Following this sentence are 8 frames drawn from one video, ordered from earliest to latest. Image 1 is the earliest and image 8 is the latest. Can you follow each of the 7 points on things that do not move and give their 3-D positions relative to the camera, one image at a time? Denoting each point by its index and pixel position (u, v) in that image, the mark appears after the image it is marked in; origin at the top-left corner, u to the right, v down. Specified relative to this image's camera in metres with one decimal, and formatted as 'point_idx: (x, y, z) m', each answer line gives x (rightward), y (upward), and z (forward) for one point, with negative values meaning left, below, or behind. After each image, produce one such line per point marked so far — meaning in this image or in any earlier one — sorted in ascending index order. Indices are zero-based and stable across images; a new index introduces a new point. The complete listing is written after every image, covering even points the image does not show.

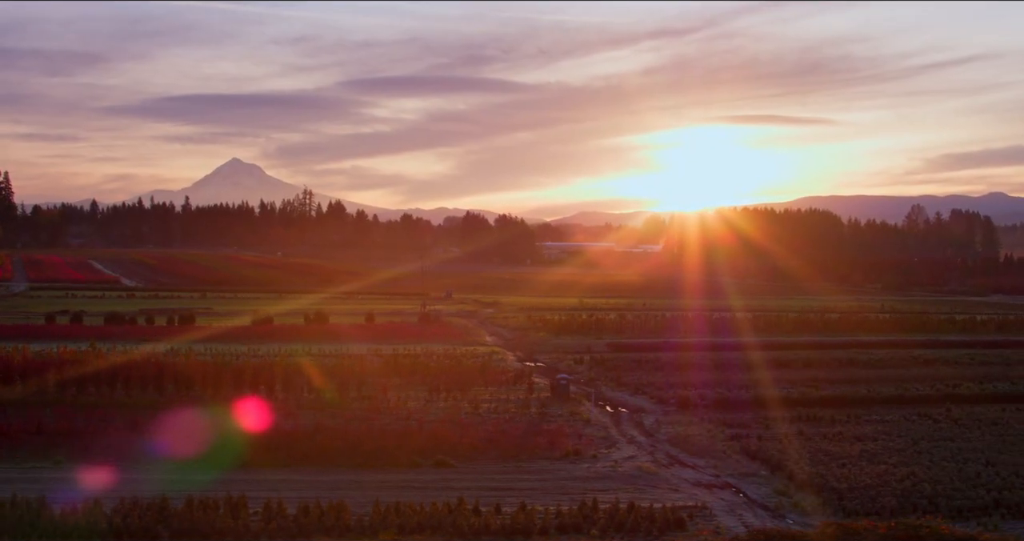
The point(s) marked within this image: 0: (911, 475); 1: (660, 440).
0: (+6.6, -3.4, +15.3) m
1: (+3.0, -3.5, +18.9) m
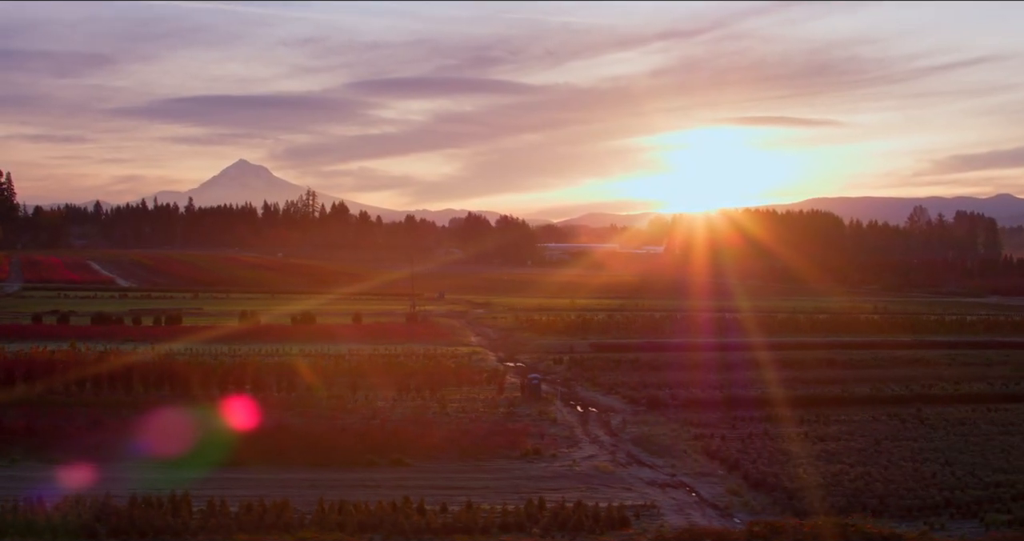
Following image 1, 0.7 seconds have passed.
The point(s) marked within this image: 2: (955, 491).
0: (+5.9, -3.4, +15.3) m
1: (+2.2, -3.5, +18.9) m
2: (+7.0, -3.5, +14.5) m
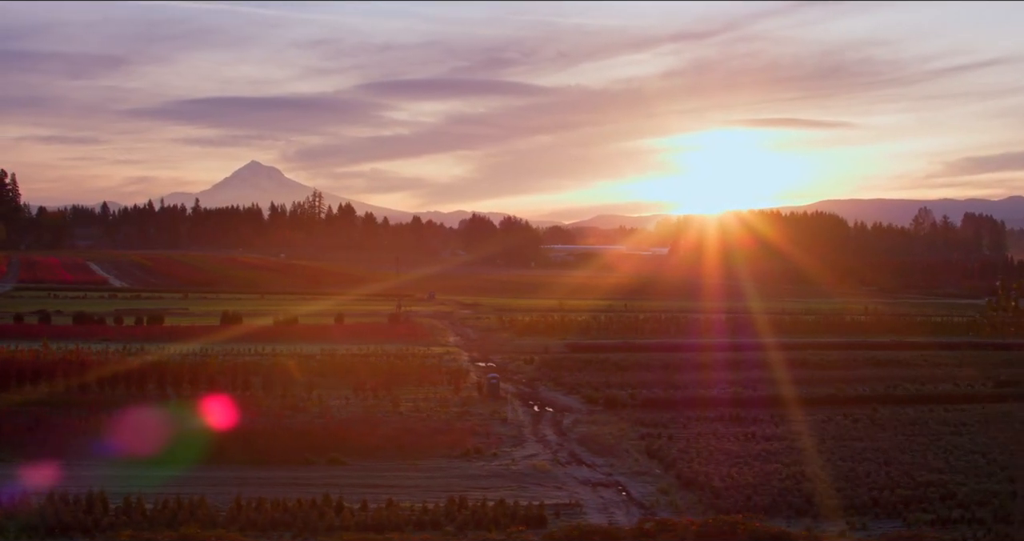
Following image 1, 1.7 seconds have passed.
0: (+4.8, -3.4, +15.3) m
1: (+1.1, -3.5, +18.8) m
2: (+5.9, -3.5, +14.4) m
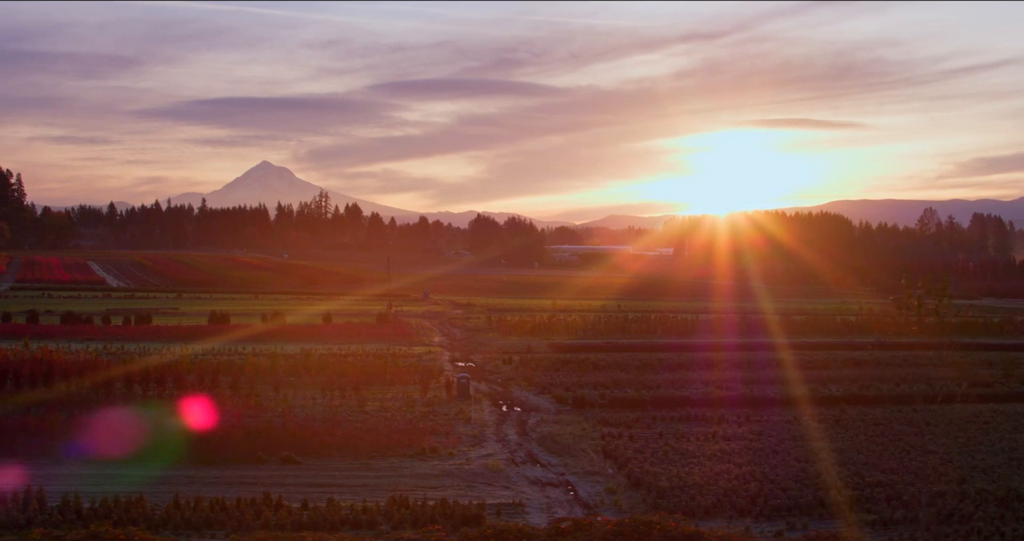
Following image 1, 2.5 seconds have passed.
0: (+3.9, -3.4, +15.2) m
1: (+0.3, -3.5, +18.8) m
2: (+5.0, -3.5, +14.4) m
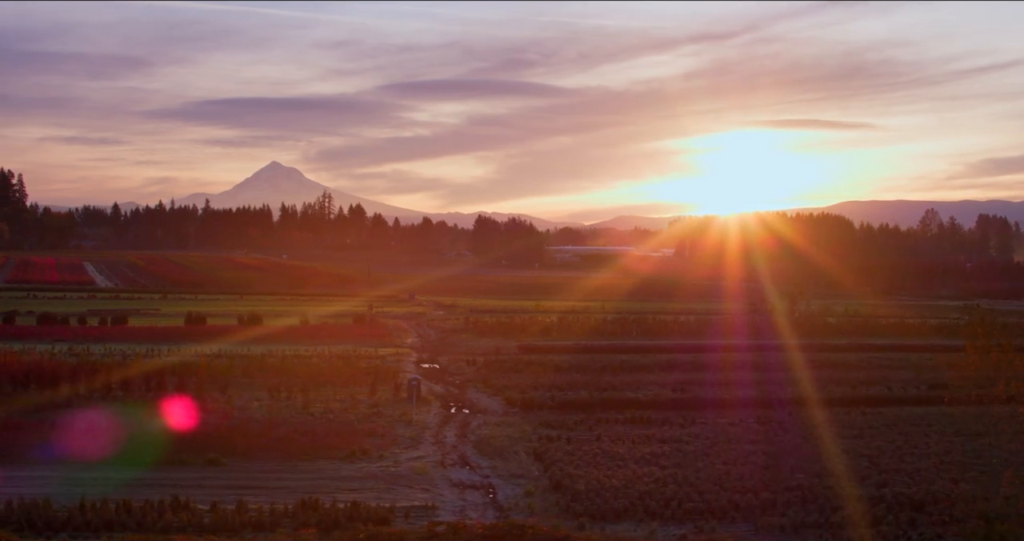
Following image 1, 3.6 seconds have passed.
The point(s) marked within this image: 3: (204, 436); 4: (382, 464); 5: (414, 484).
0: (+2.6, -3.4, +15.2) m
1: (-1.0, -3.5, +18.8) m
2: (+3.7, -3.5, +14.4) m
3: (-6.0, -3.2, +17.8) m
4: (-2.4, -3.5, +16.6) m
5: (-1.6, -3.6, +15.3) m
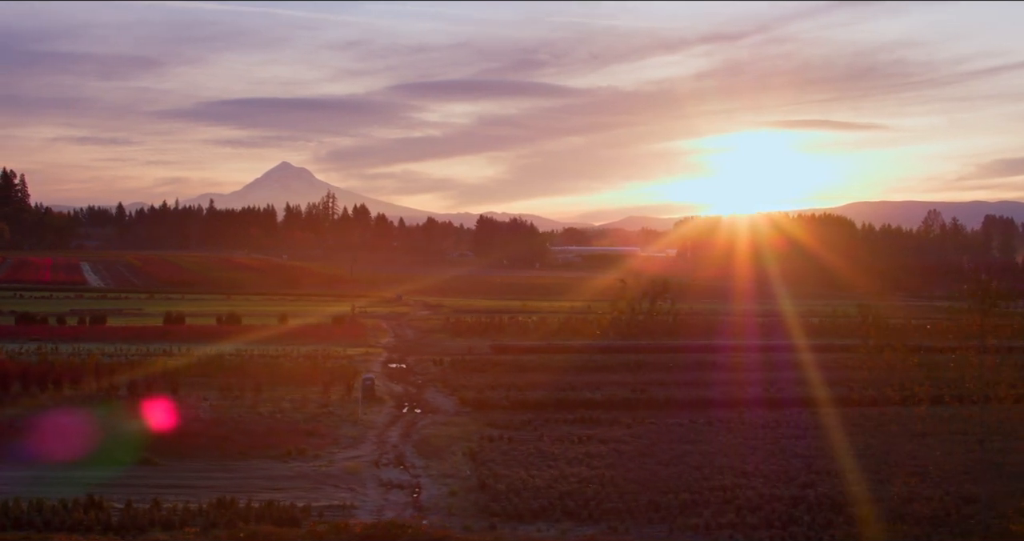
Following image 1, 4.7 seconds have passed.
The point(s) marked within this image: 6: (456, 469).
0: (+1.4, -3.4, +15.2) m
1: (-2.2, -3.5, +18.8) m
2: (+2.5, -3.5, +14.3) m
3: (-7.2, -3.2, +17.8) m
4: (-3.6, -3.5, +16.6) m
5: (-2.9, -3.6, +15.3) m
6: (-1.0, -3.5, +16.3) m
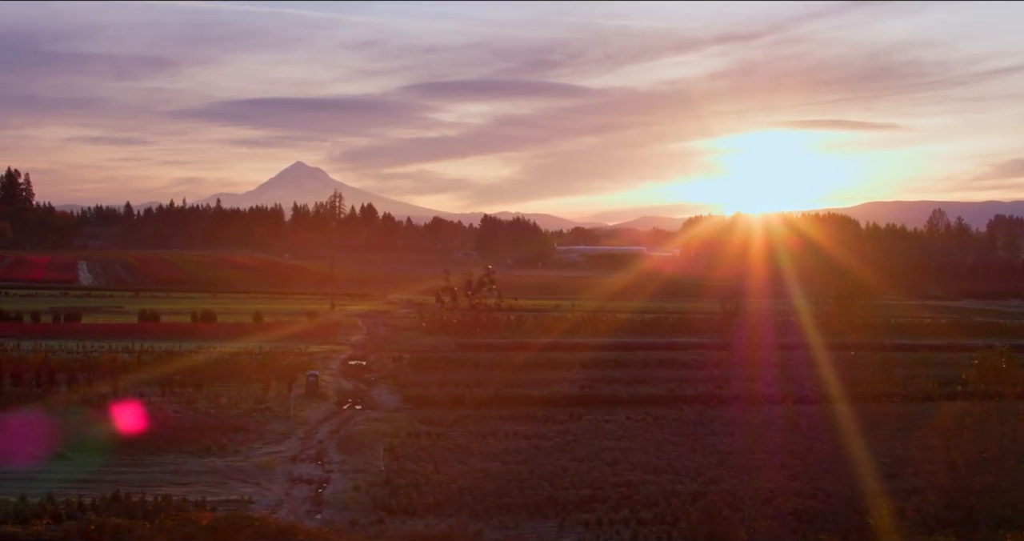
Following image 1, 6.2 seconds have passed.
0: (-0.1, -3.3, +15.1) m
1: (-3.7, -3.4, +18.8) m
2: (+1.0, -3.4, +14.3) m
3: (-8.7, -3.1, +17.8) m
4: (-5.1, -3.4, +16.6) m
5: (-4.4, -3.5, +15.2) m
6: (-2.5, -3.4, +16.2) m
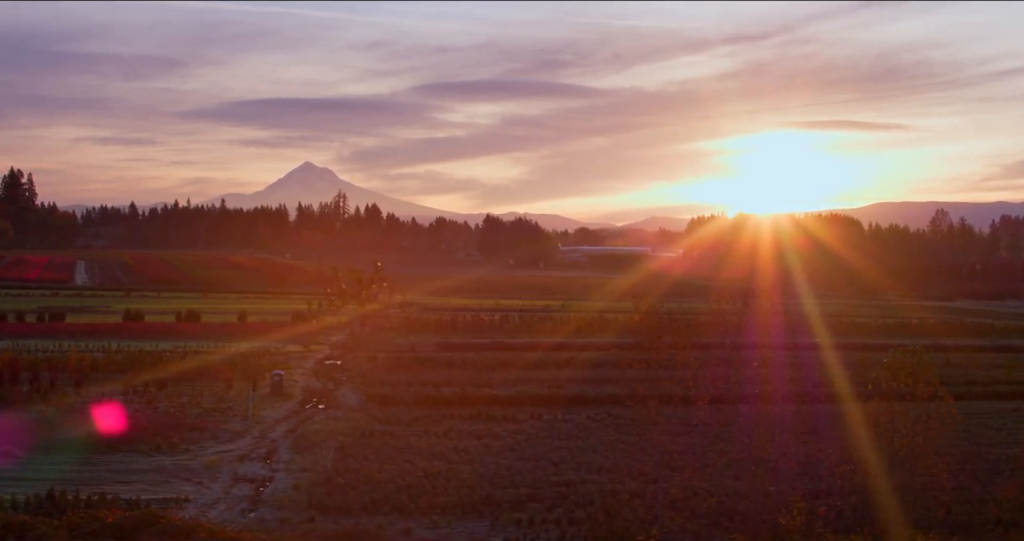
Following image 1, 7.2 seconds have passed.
0: (-1.1, -3.3, +15.1) m
1: (-4.6, -3.4, +18.8) m
2: (0.0, -3.4, +14.2) m
3: (-9.6, -3.1, +17.8) m
4: (-6.0, -3.4, +16.6) m
5: (-5.3, -3.5, +15.2) m
6: (-3.4, -3.4, +16.2) m
